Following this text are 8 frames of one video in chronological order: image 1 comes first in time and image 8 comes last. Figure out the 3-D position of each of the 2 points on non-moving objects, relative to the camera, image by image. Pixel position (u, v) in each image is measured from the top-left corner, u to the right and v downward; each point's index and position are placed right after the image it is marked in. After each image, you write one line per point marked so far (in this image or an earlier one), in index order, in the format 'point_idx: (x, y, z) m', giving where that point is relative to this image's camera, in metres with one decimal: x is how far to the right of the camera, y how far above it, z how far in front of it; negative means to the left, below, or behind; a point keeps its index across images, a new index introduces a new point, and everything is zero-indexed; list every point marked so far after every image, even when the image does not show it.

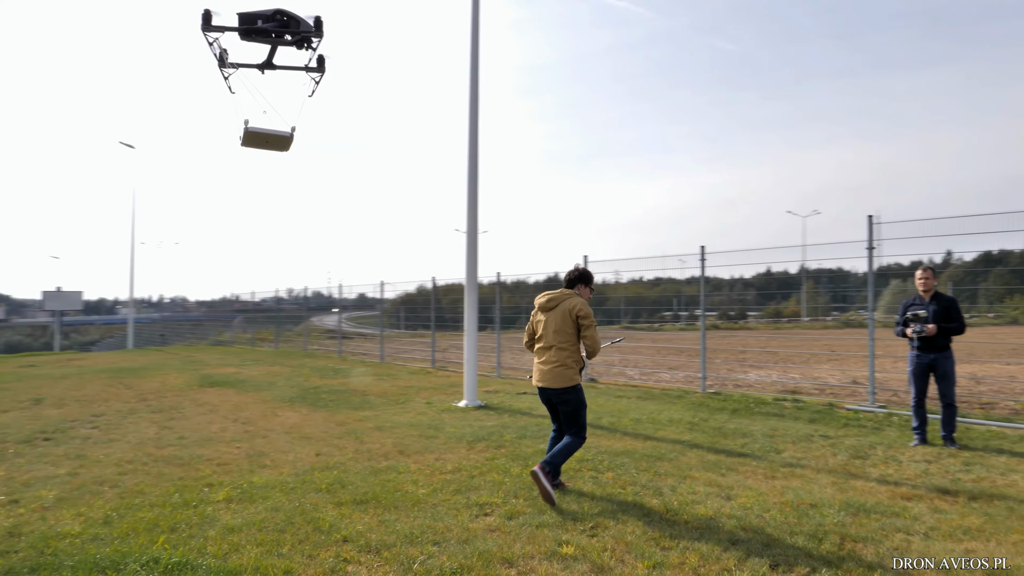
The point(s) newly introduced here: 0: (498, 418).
0: (-0.1, -1.3, +7.9) m
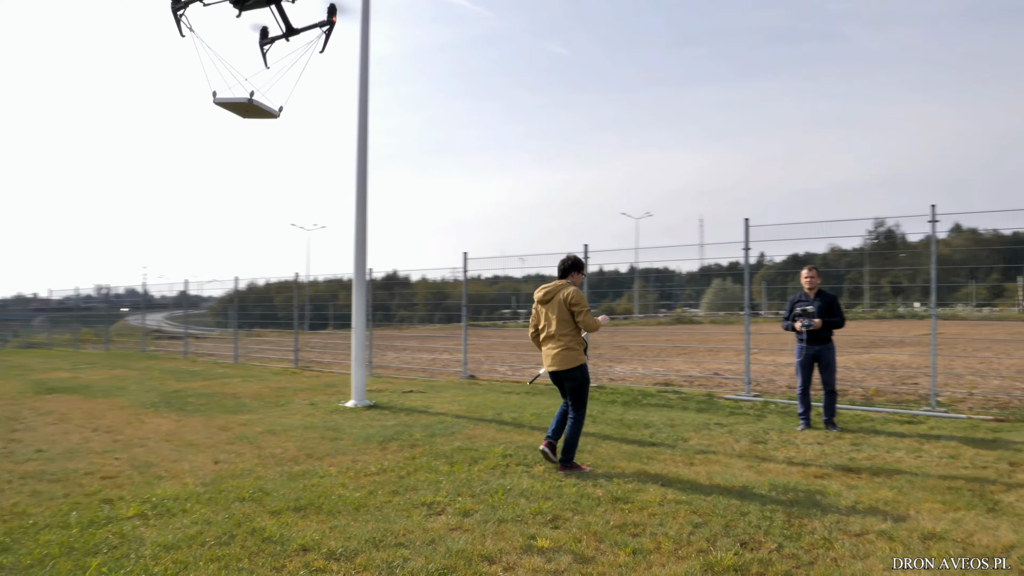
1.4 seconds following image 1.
0: (-1.1, -1.3, +7.8) m
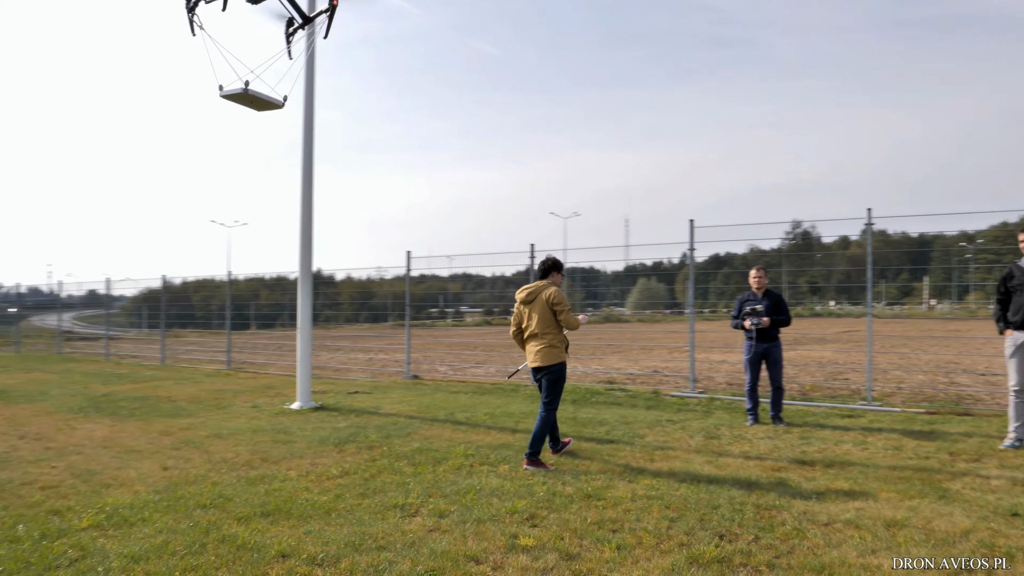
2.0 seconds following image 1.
0: (-1.5, -1.2, +7.6) m
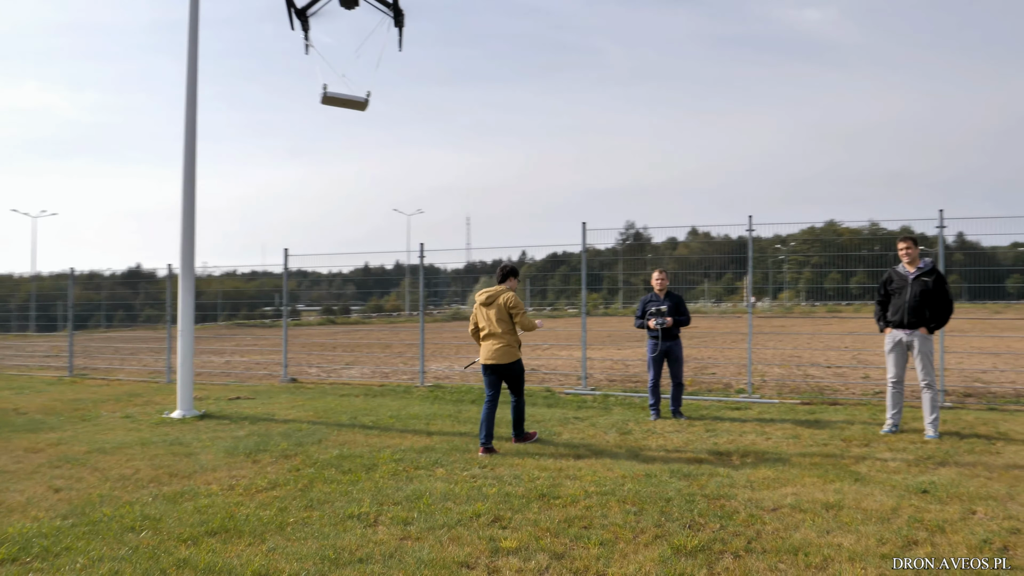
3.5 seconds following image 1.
0: (-2.4, -1.3, +7.2) m
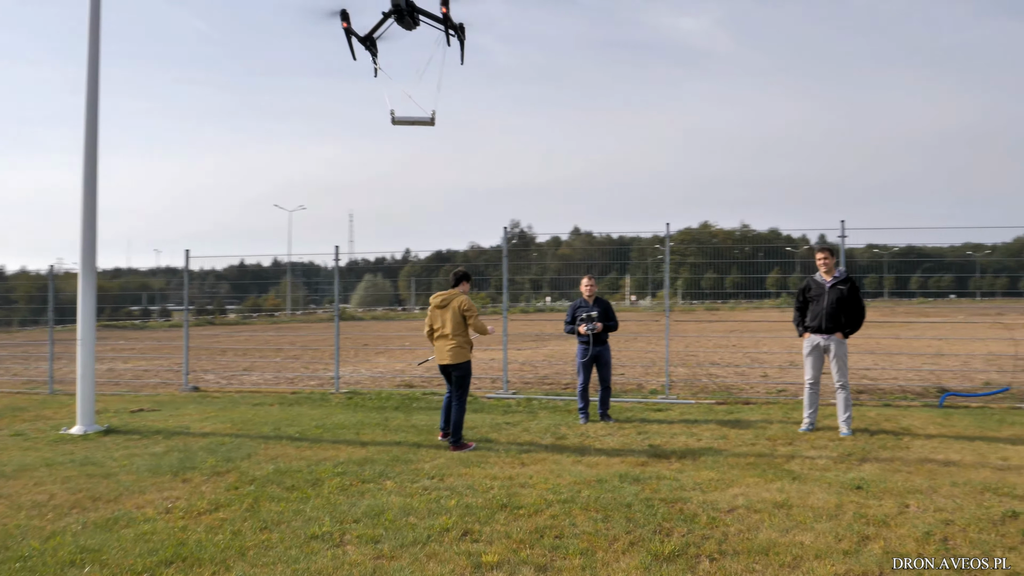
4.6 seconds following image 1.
0: (-3.0, -1.3, +6.8) m
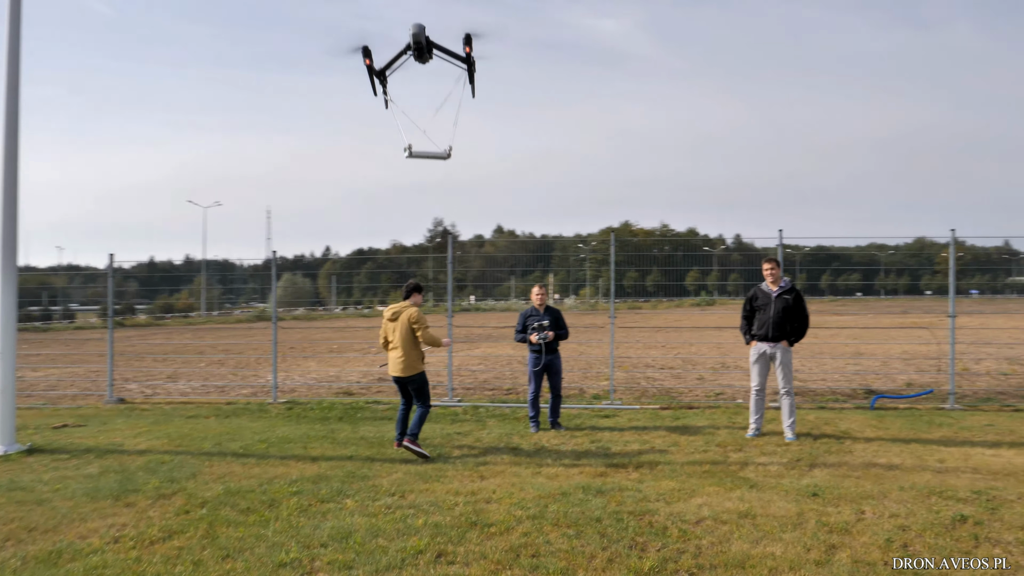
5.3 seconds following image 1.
0: (-3.3, -1.4, +6.4) m
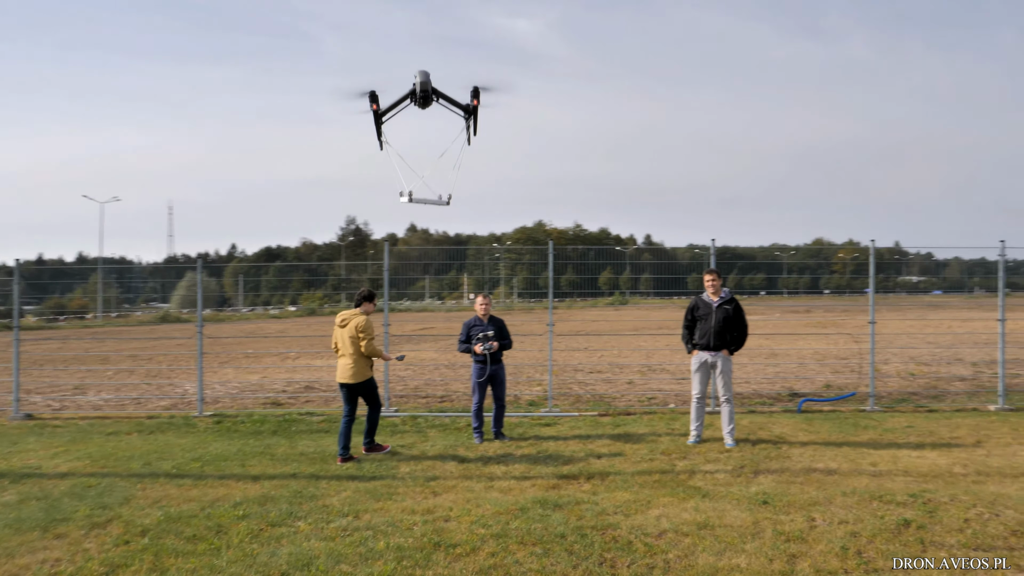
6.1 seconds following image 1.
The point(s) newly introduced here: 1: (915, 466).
0: (-3.7, -1.5, +6.0) m
1: (+3.1, -1.4, +6.2) m
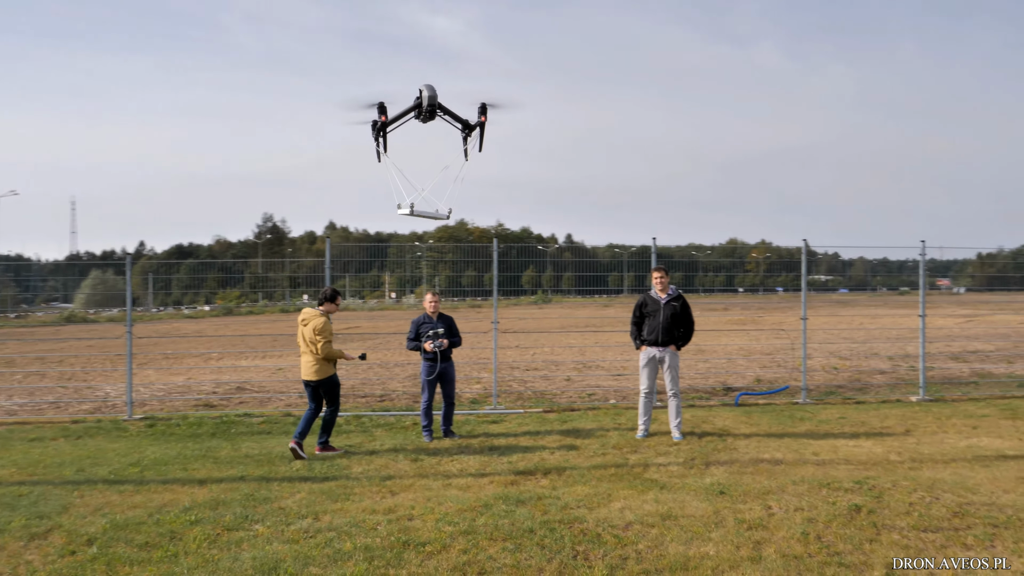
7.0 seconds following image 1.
0: (-4.0, -1.5, +5.5) m
1: (+2.7, -1.3, +6.5) m
